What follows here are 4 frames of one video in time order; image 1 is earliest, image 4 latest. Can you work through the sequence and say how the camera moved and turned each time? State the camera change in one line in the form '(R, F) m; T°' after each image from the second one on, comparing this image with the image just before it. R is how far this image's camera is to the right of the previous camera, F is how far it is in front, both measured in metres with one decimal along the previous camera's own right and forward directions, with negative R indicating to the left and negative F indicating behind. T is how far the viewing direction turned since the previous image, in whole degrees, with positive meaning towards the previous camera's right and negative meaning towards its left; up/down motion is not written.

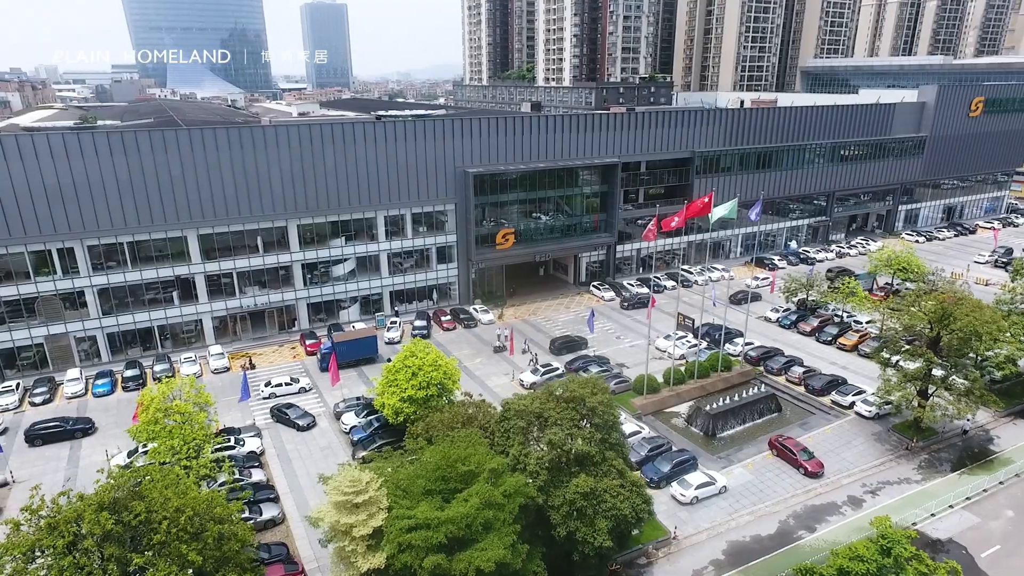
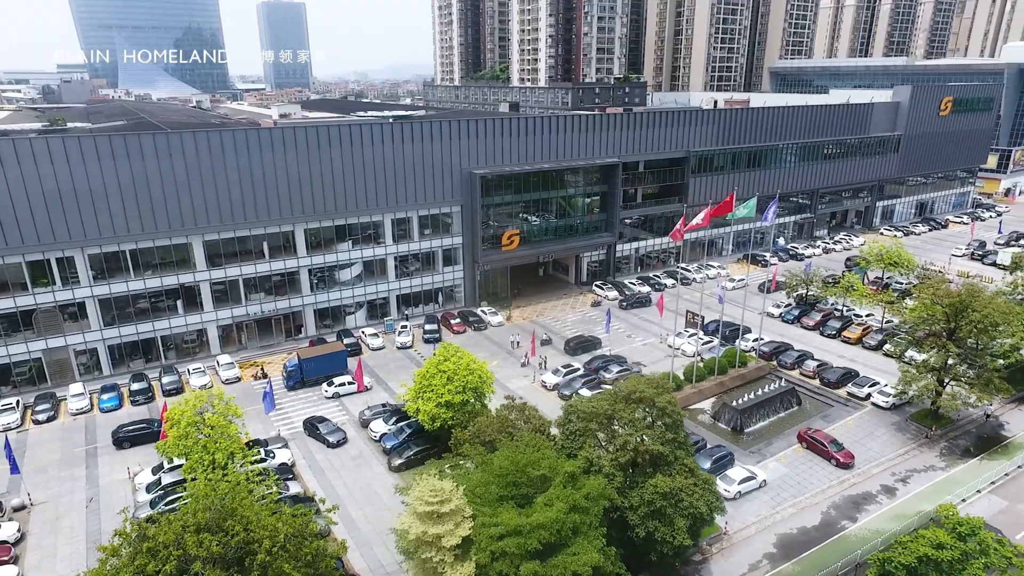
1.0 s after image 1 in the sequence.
(-3.8, +0.3) m; +4°
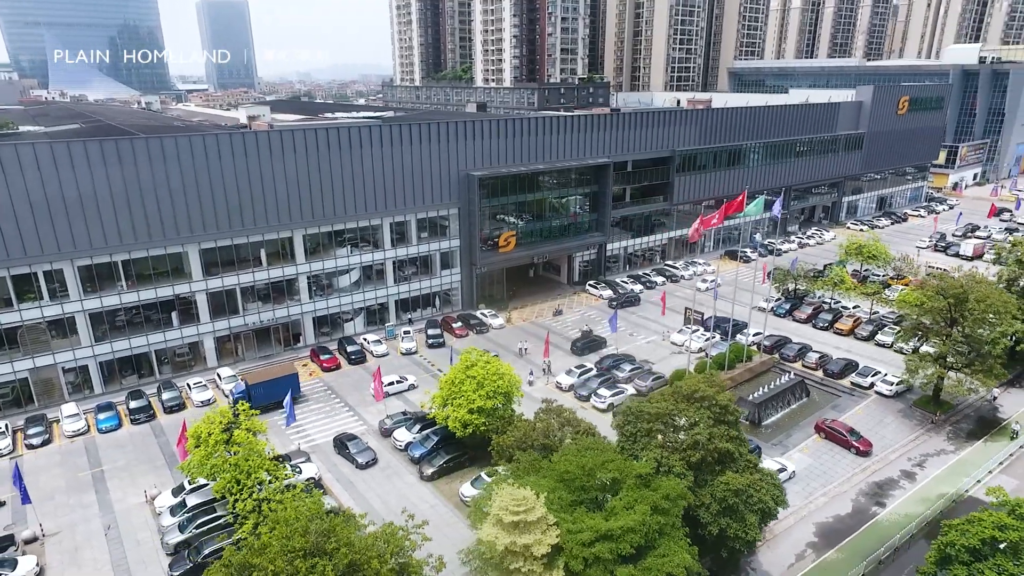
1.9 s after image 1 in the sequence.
(-4.0, +0.4) m; +4°
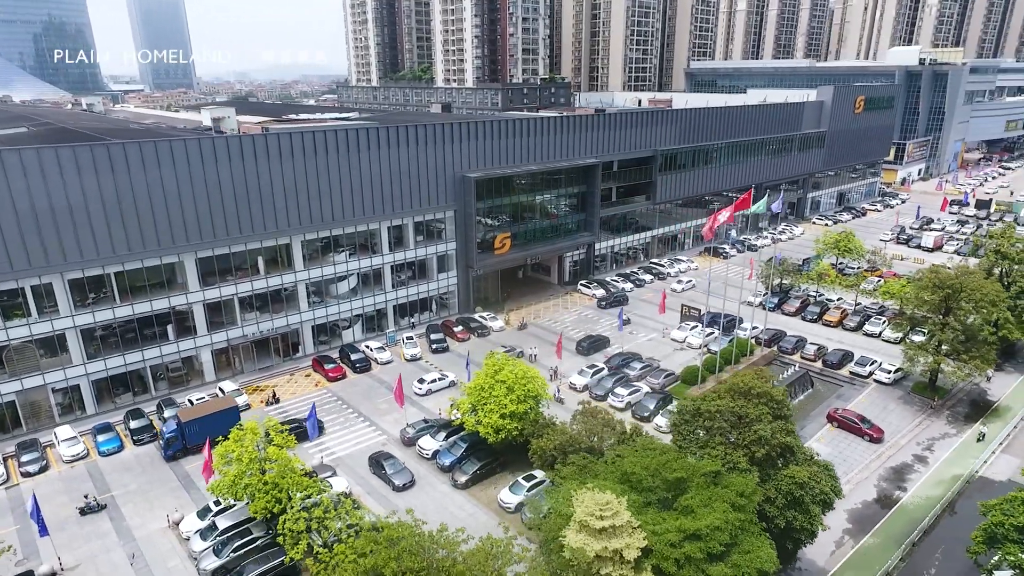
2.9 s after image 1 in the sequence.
(-4.0, +0.4) m; +5°
